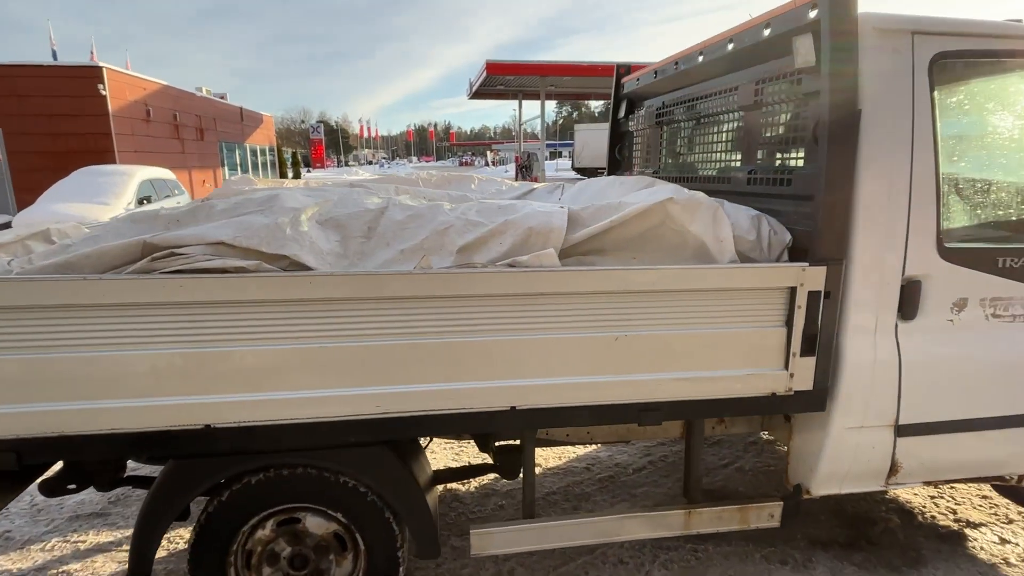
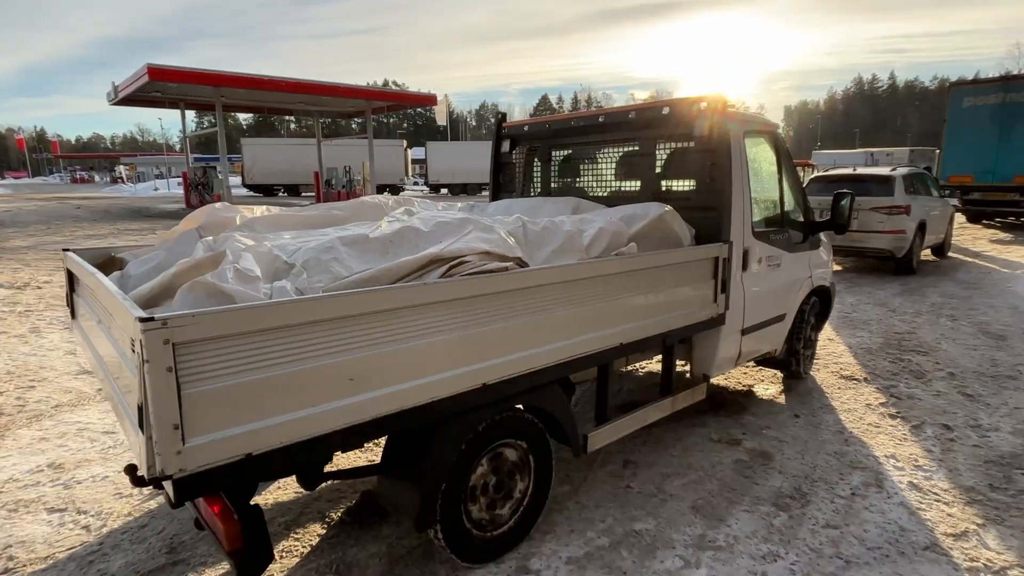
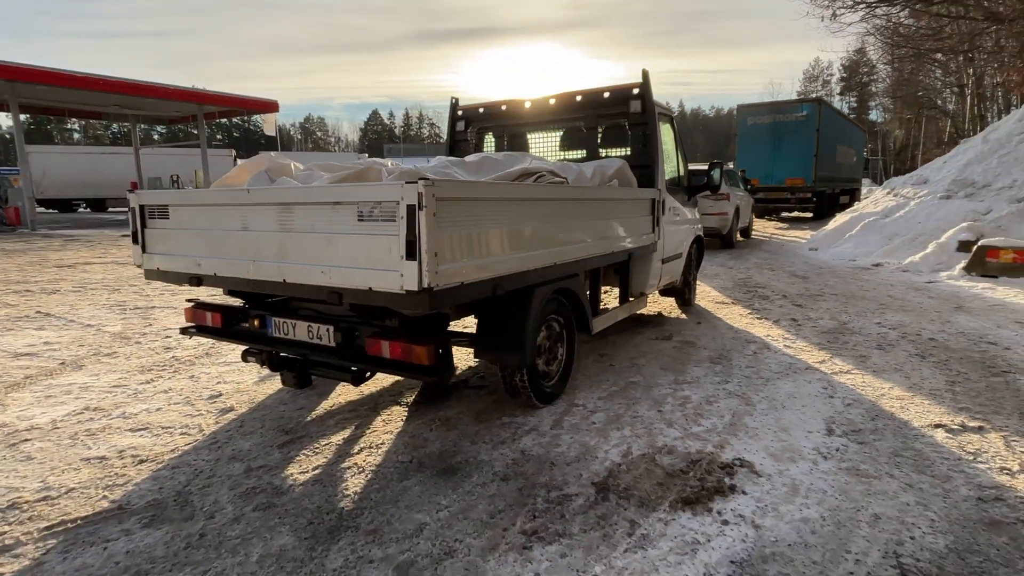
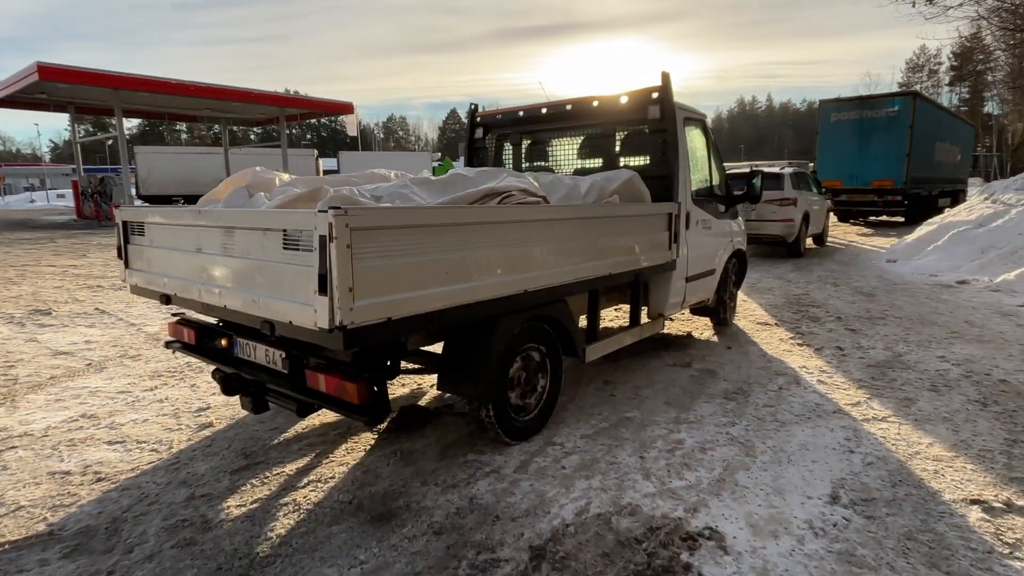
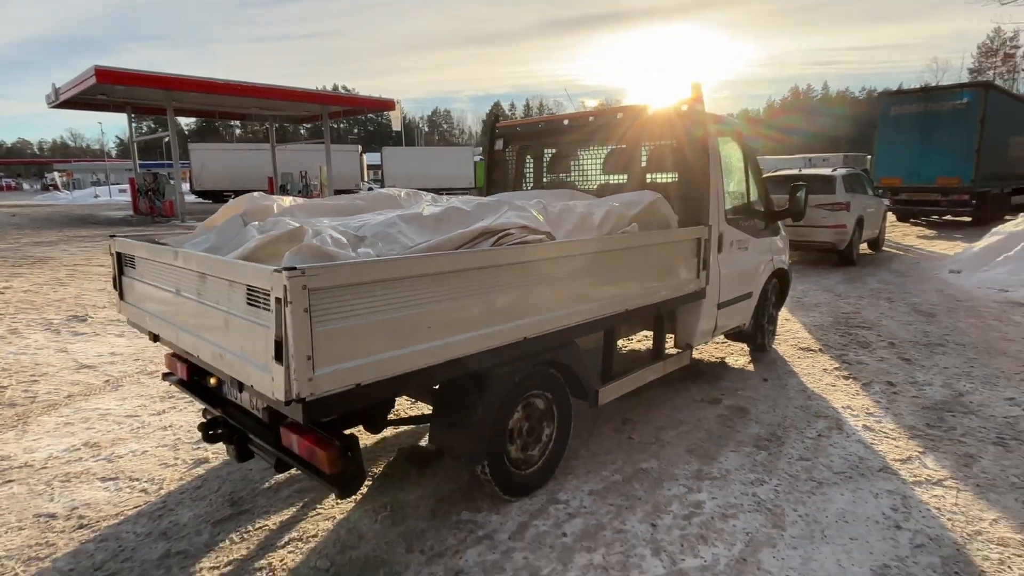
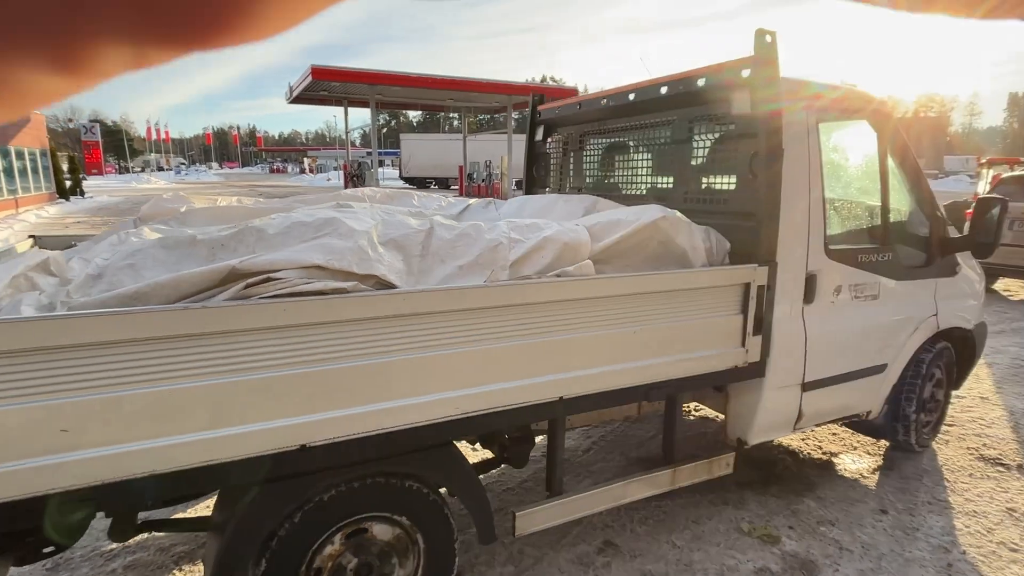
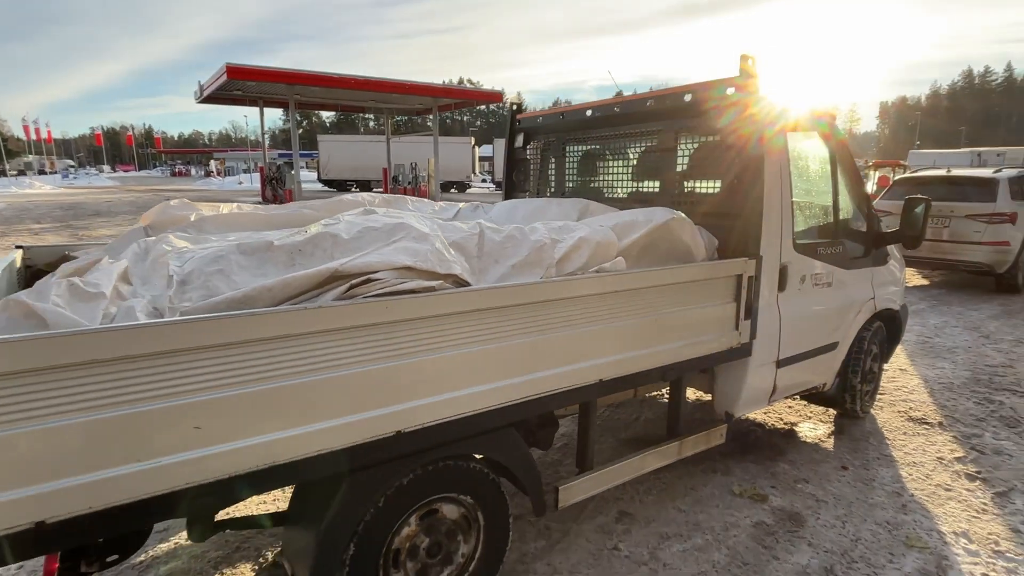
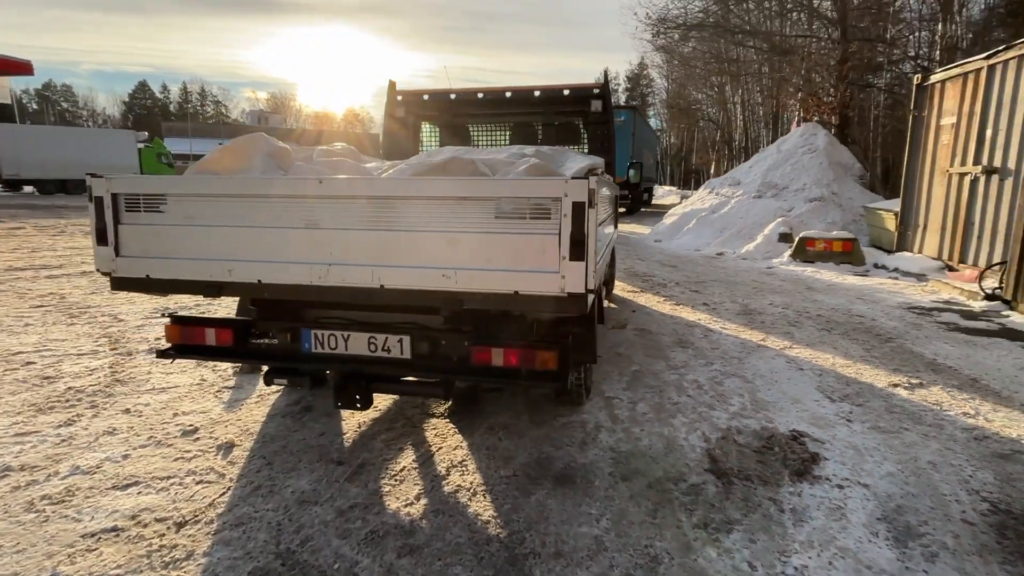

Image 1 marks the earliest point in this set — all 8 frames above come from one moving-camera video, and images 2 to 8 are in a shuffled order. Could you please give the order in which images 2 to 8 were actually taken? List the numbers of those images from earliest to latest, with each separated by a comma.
6, 7, 2, 5, 4, 3, 8
